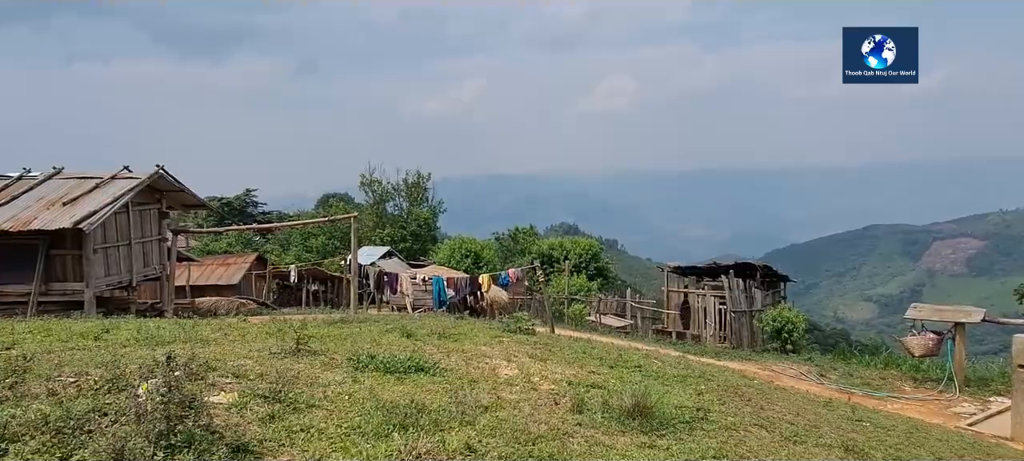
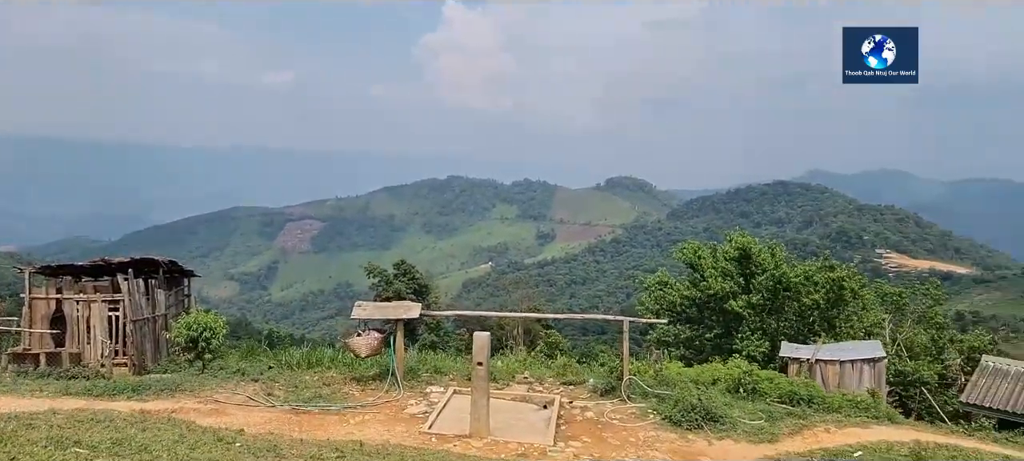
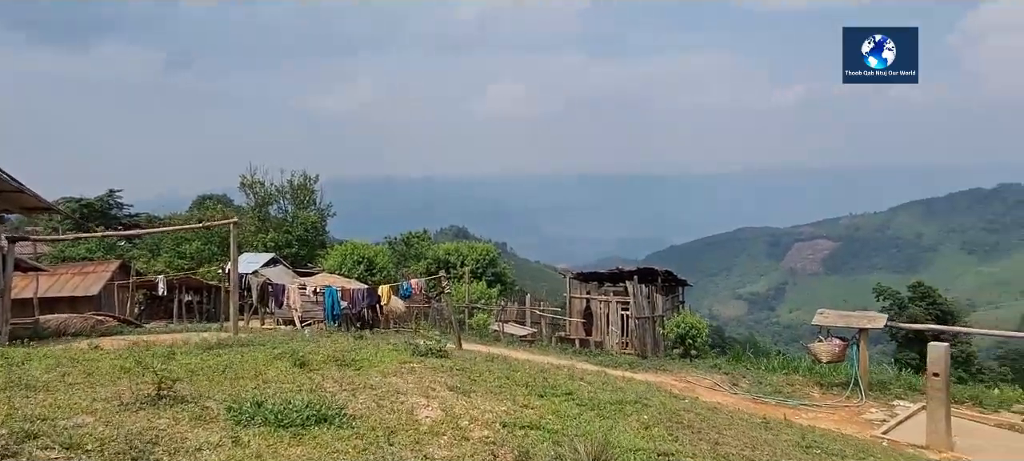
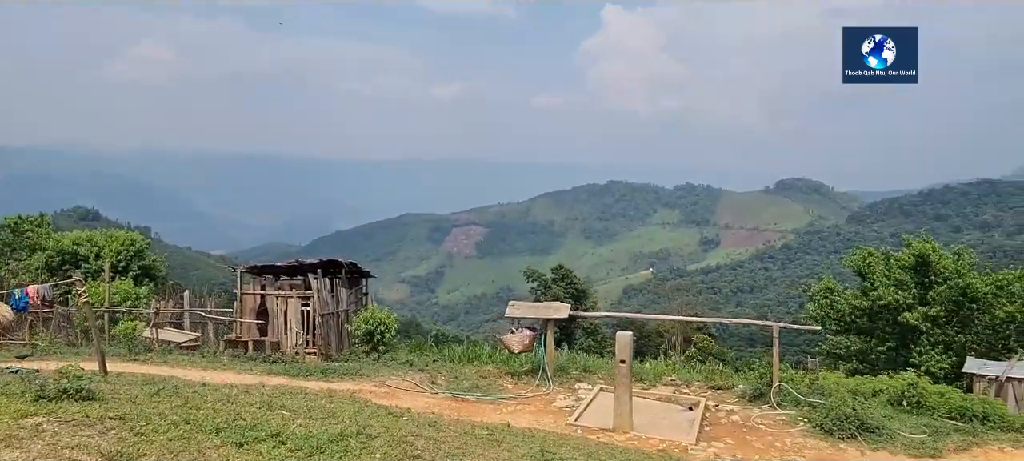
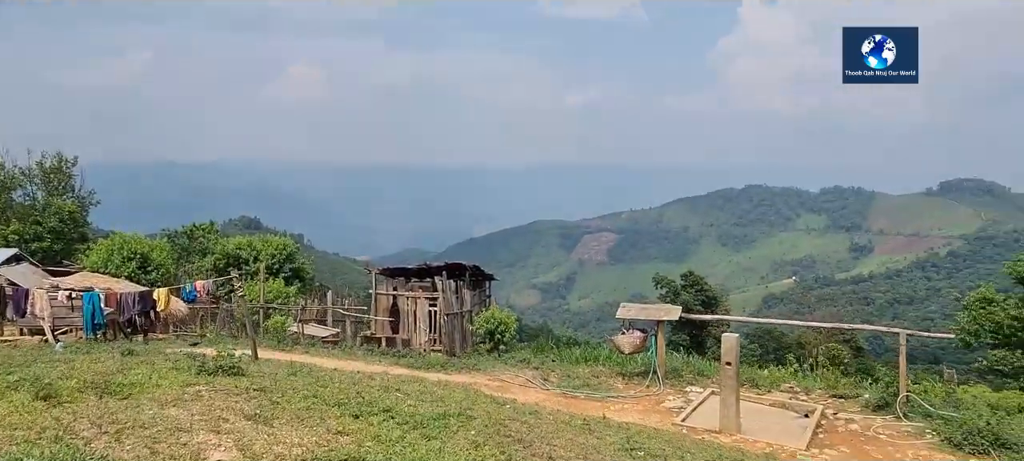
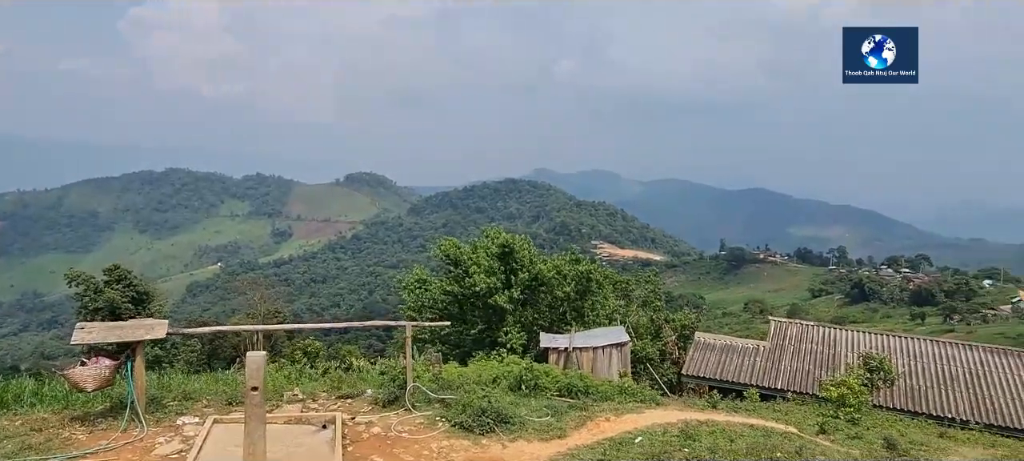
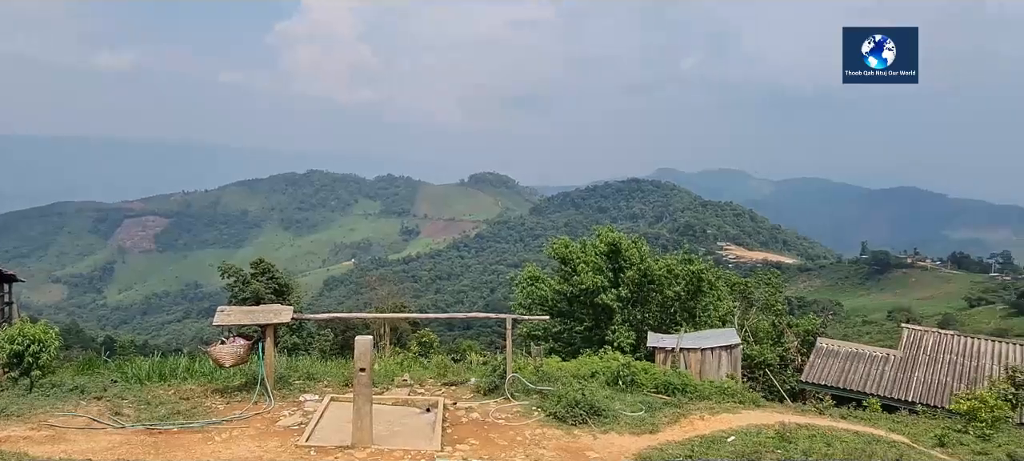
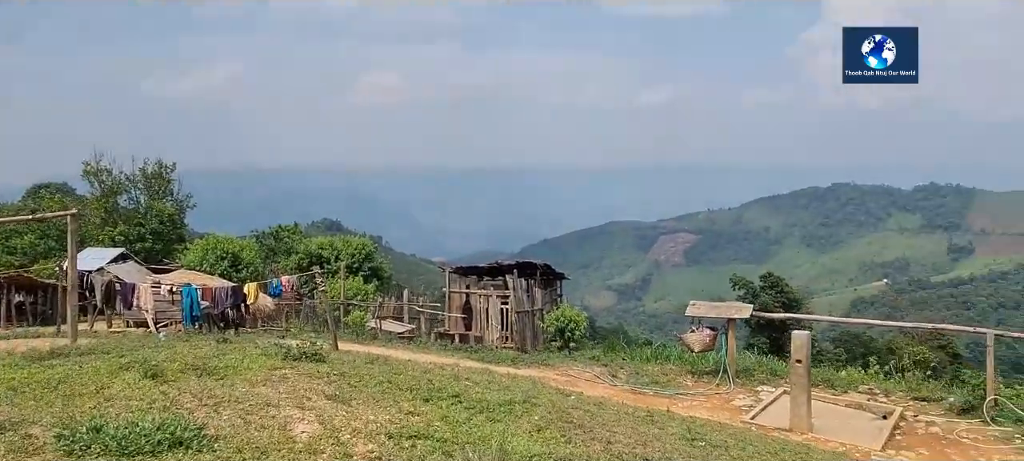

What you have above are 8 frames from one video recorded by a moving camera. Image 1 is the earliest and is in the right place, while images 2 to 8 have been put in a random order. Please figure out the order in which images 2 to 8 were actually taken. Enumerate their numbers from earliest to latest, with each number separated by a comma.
3, 8, 5, 4, 2, 7, 6
